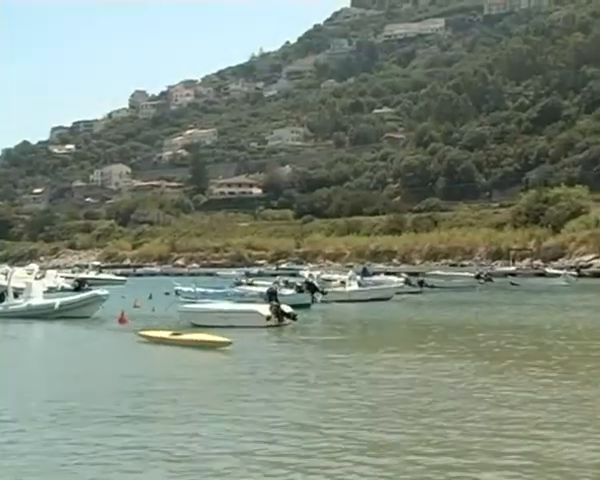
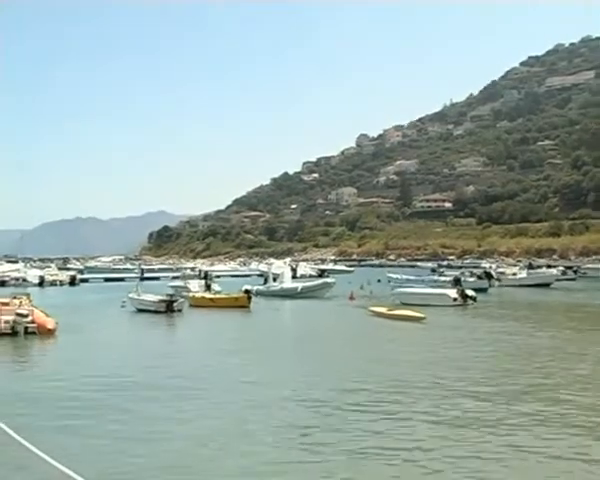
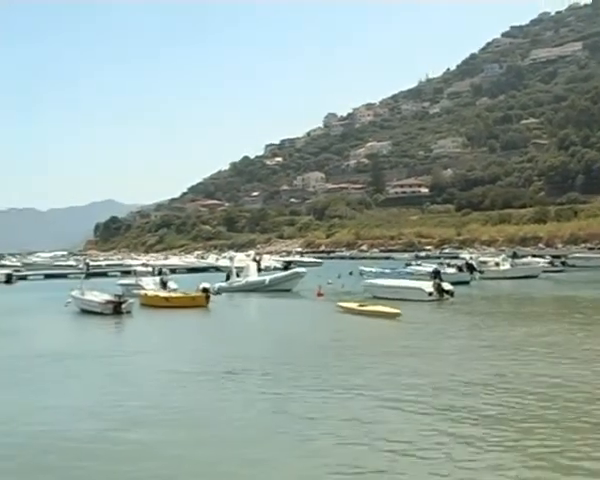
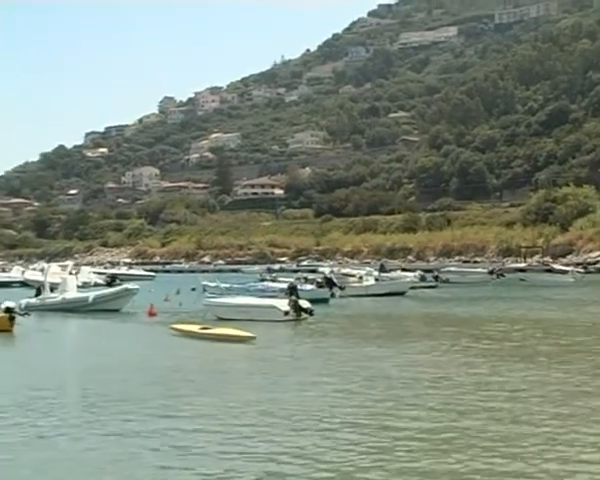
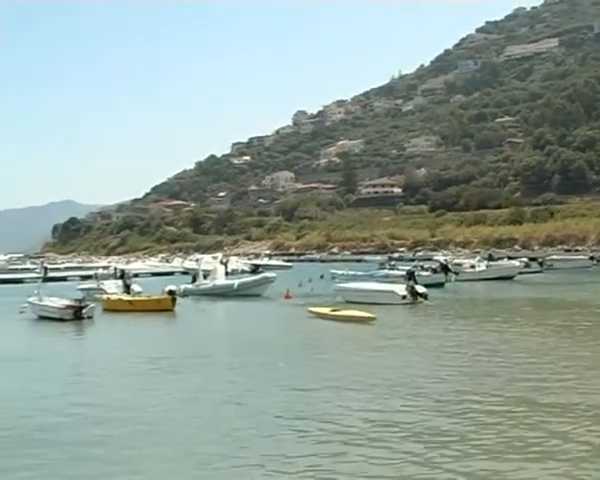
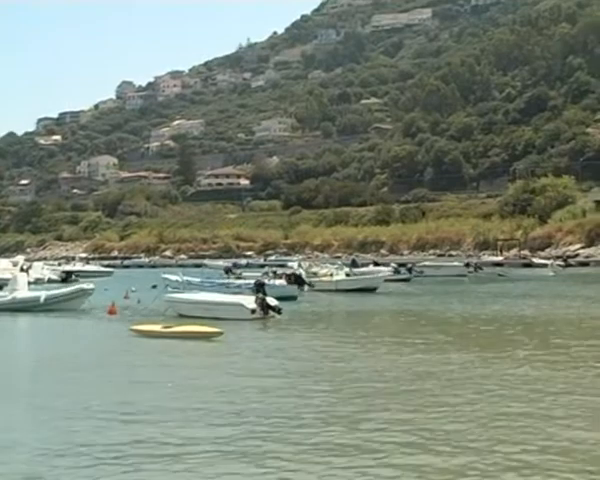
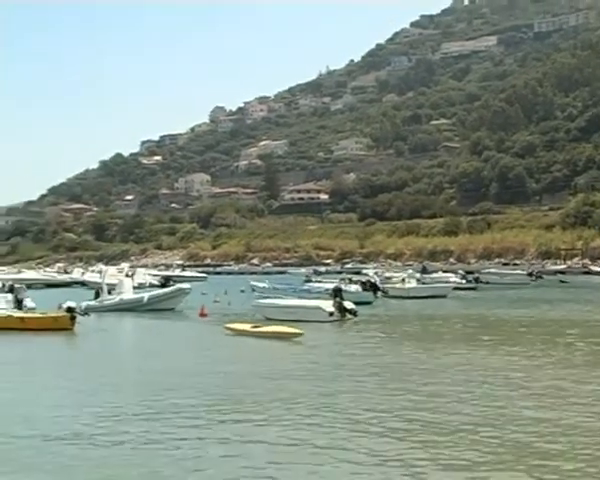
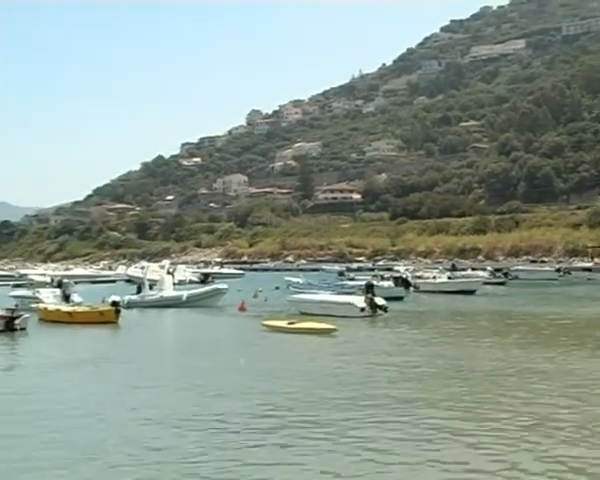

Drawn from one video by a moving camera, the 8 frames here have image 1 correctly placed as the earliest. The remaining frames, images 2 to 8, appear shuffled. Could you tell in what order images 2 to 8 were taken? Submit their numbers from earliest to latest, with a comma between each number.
6, 4, 7, 8, 5, 3, 2
